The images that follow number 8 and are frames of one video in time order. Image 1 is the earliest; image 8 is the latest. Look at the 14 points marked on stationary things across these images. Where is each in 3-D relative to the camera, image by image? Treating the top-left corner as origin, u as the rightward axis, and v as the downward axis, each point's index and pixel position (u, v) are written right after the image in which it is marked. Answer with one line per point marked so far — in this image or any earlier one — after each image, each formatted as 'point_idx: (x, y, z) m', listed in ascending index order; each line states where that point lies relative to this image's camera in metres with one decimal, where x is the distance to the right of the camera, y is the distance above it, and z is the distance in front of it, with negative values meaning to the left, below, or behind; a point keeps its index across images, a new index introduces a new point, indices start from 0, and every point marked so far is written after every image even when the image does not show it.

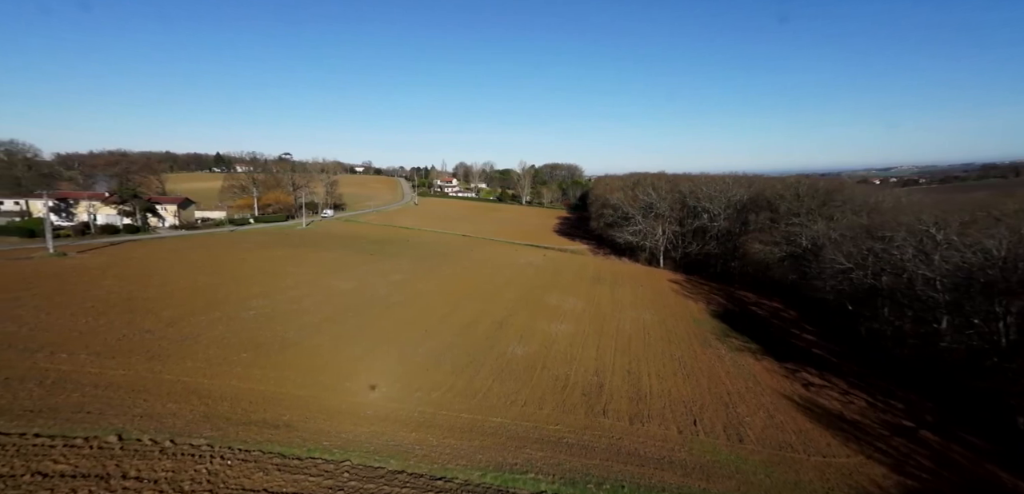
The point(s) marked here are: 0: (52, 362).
0: (-12.3, -3.1, +12.8) m
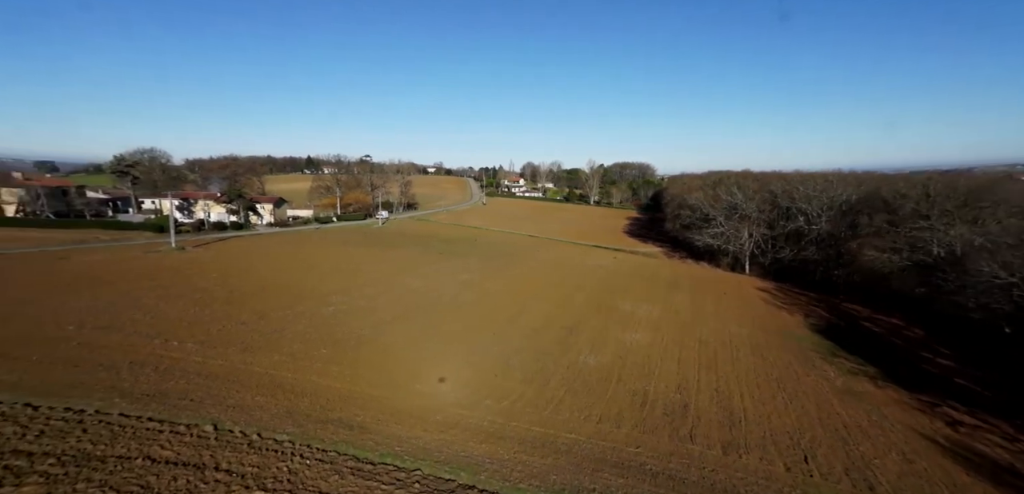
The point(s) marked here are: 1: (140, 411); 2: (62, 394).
0: (-10.4, -3.2, +14.1) m
1: (-7.9, -3.6, +10.1) m
2: (-10.2, -3.4, +10.8) m
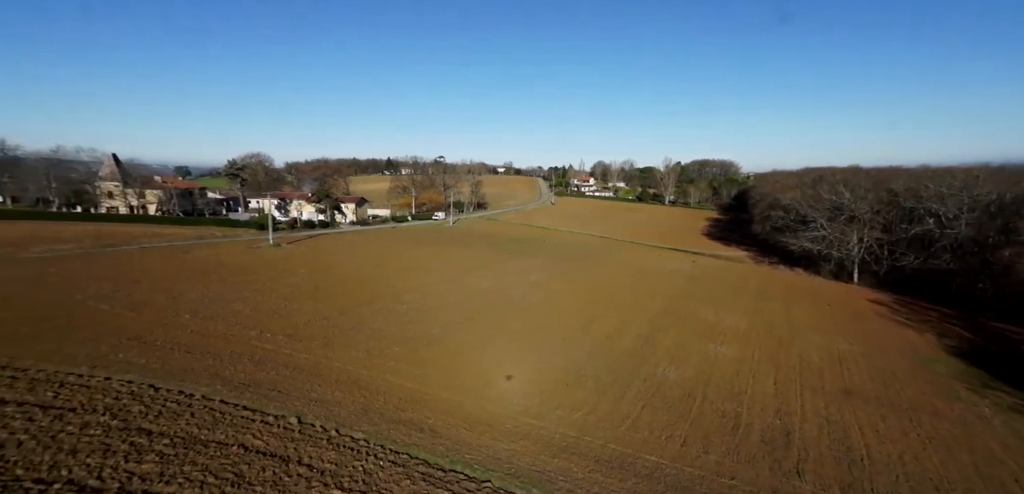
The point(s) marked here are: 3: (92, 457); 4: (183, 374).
0: (-8.2, -3.2, +15.3) m
1: (-6.4, -3.6, +10.9) m
2: (-8.5, -3.4, +11.9) m
3: (-7.3, -3.8, +8.3) m
4: (-8.5, -3.4, +12.2) m
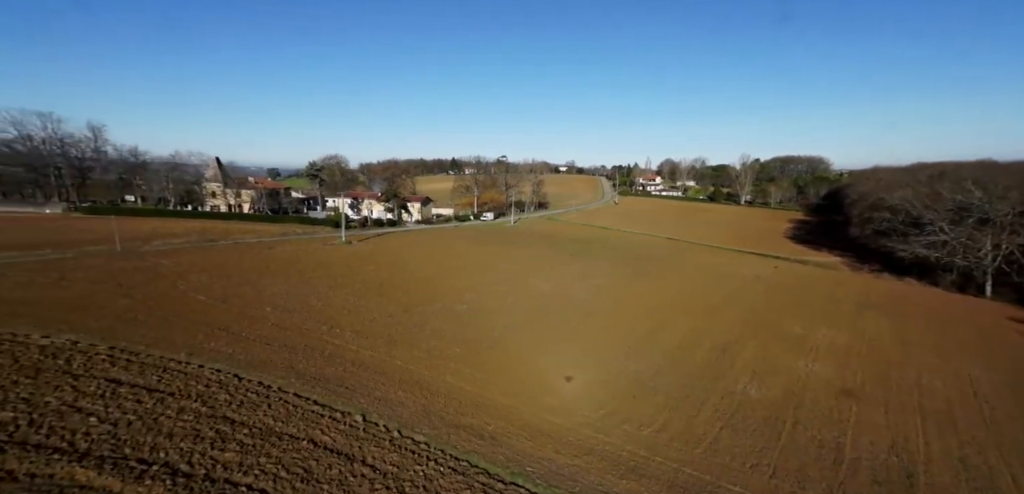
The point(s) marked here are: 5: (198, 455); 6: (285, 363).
0: (-6.2, -3.1, +15.9) m
1: (-5.0, -3.5, +11.3) m
2: (-6.9, -3.3, +12.6) m
3: (-6.2, -3.7, +8.9) m
4: (-6.9, -3.4, +12.9) m
5: (-5.7, -3.9, +8.5) m
6: (-6.4, -3.3, +13.1) m
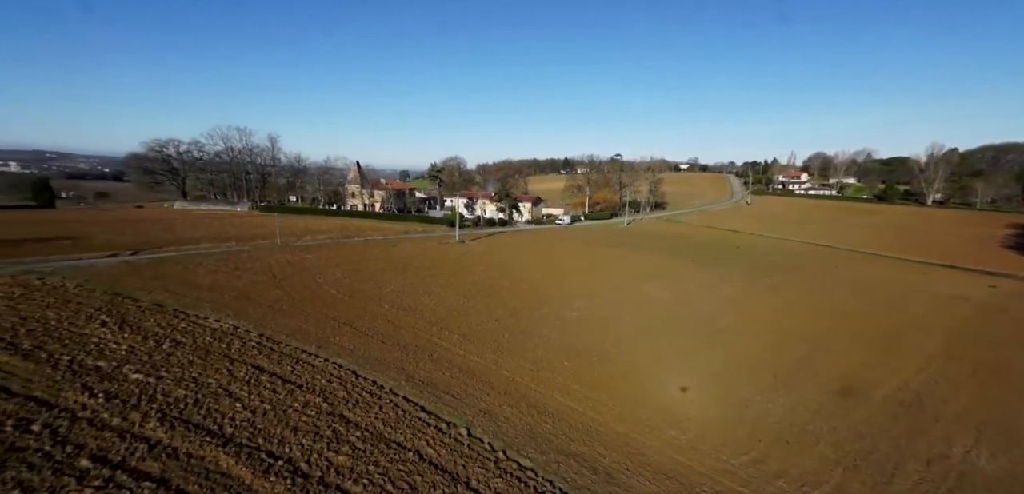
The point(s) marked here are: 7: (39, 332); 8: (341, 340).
0: (-2.5, -3.1, +16.2) m
1: (-2.3, -3.5, +11.4) m
2: (-4.0, -3.3, +13.1) m
3: (-4.1, -3.7, +9.3) m
4: (-3.9, -3.3, +13.4) m
5: (-3.7, -3.8, +8.9) m
6: (-3.3, -3.3, +13.5) m
7: (-18.1, -3.4, +18.1) m
8: (-6.0, -3.2, +16.1) m
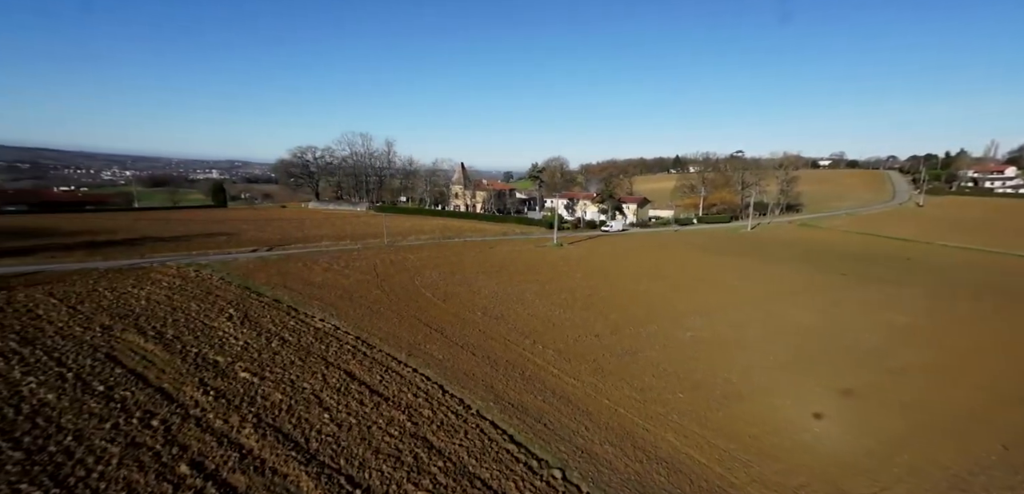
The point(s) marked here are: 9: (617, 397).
0: (+0.7, -3.3, +15.1) m
1: (-0.1, -3.7, +10.4) m
2: (-1.4, -3.4, +12.4) m
3: (-2.3, -3.8, +8.7) m
4: (-1.2, -3.5, +12.6) m
5: (-2.0, -4.0, +8.1) m
6: (-0.6, -3.4, +12.6) m
7: (-14.1, -3.3, +20.2) m
8: (-2.7, -3.3, +15.7) m
9: (+2.7, -3.6, +12.2) m
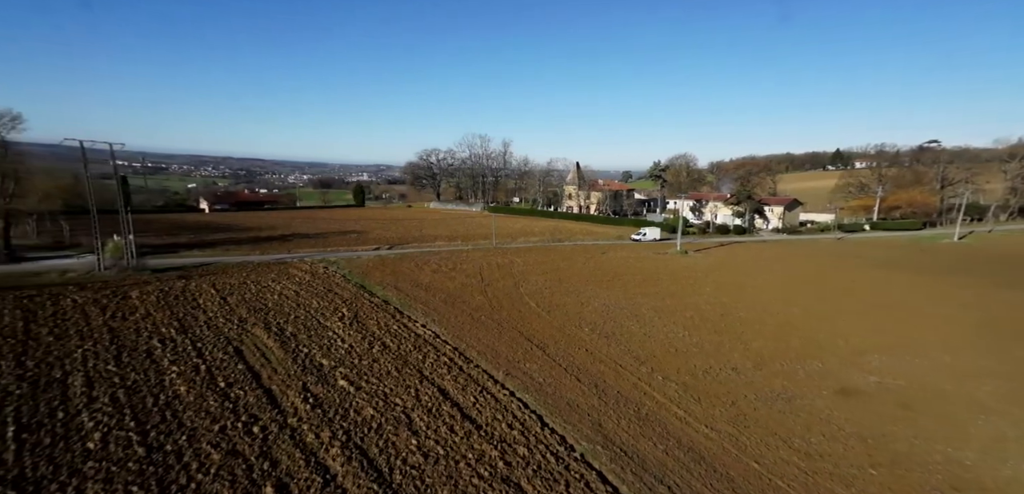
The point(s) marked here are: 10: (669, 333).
0: (+3.8, -3.5, +12.4) m
1: (+1.8, -3.9, +8.0) m
2: (+1.1, -3.6, +10.3) m
3: (-0.7, -4.0, +6.9) m
4: (+1.3, -3.7, +10.5) m
5: (-0.5, -4.1, +6.3) m
6: (+1.9, -3.7, +10.3) m
7: (-9.4, -3.2, +20.9) m
8: (+0.6, -3.5, +13.8) m
9: (+5.0, -3.9, +9.2) m
10: (+5.8, -2.9, +17.4) m
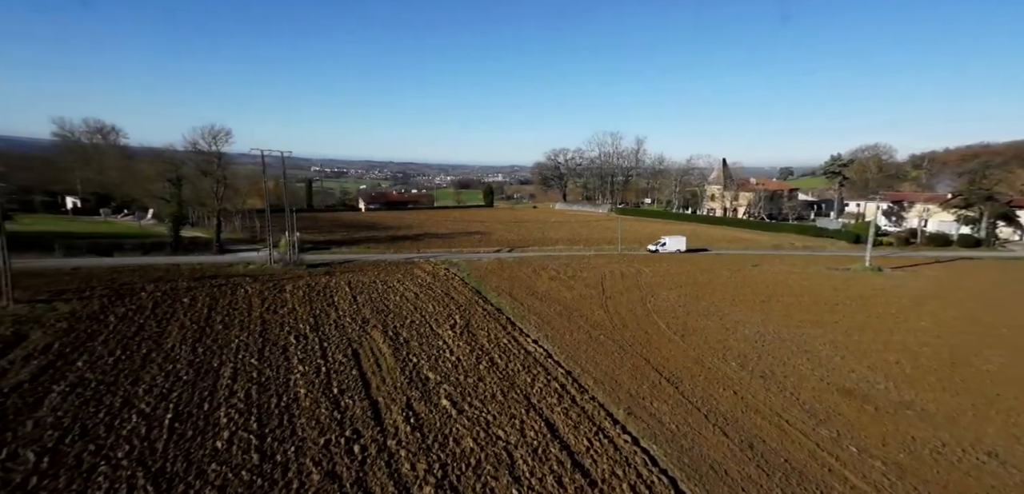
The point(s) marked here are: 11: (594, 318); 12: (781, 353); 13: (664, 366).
0: (+6.0, -4.0, +7.8) m
1: (+3.0, -4.3, +4.1) m
2: (+2.9, -4.0, +6.4) m
3: (+0.3, -4.3, +3.7) m
4: (+3.2, -4.0, +6.6) m
5: (+0.3, -4.4, +3.1) m
6: (+3.6, -4.0, +6.3) m
7: (-4.4, -3.3, +19.4) m
8: (+3.4, -3.9, +10.0) m
9: (+6.4, -4.4, +4.4) m
10: (+9.4, -3.4, +12.1) m
11: (+3.3, -2.8, +18.2) m
12: (+8.3, -3.2, +13.4) m
13: (+4.5, -3.5, +12.6) m
